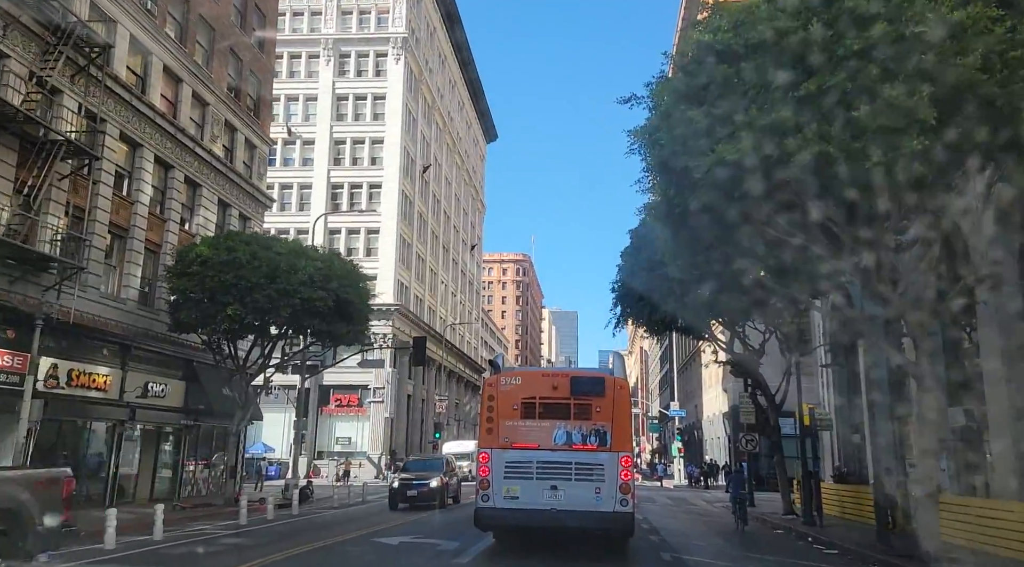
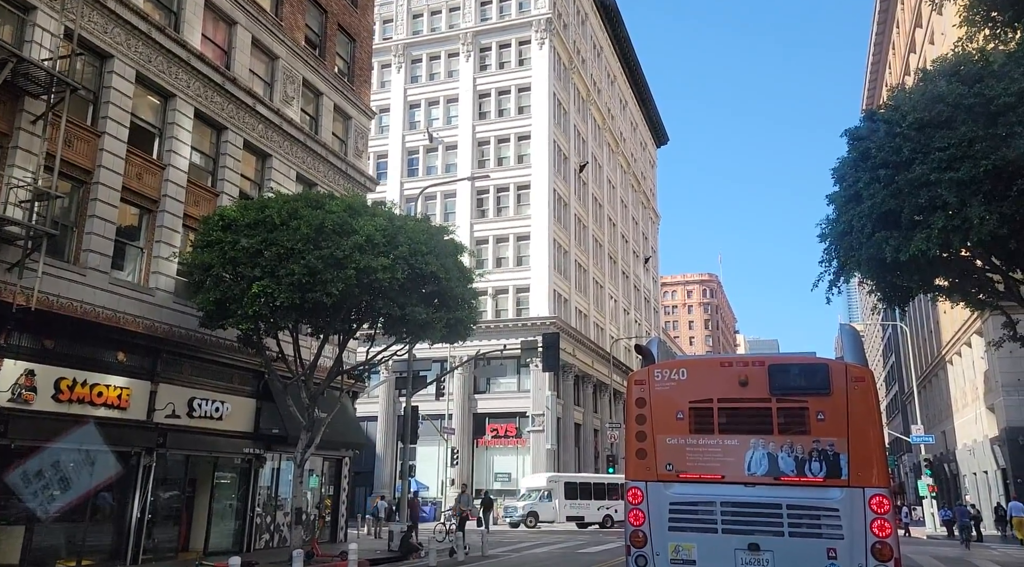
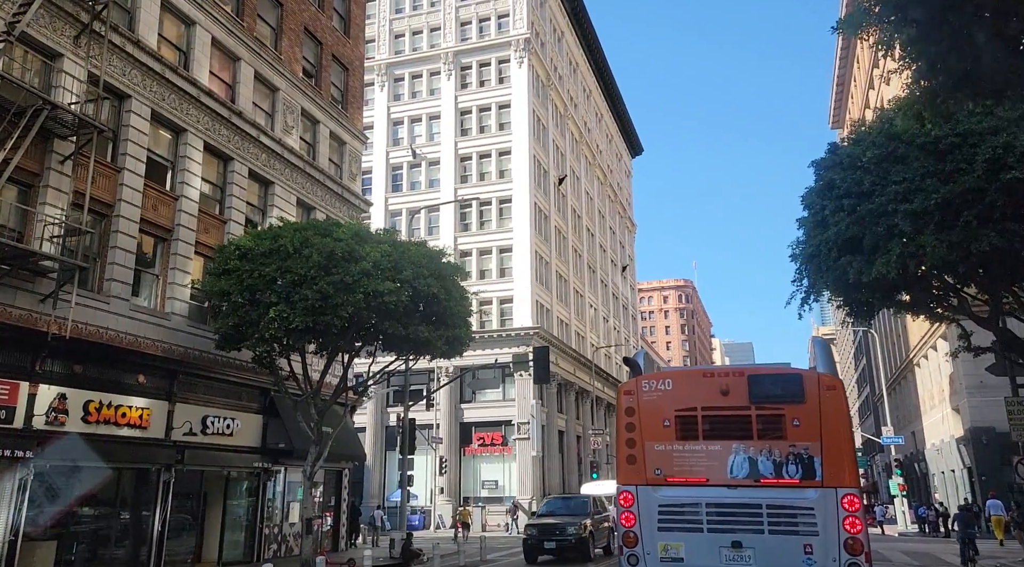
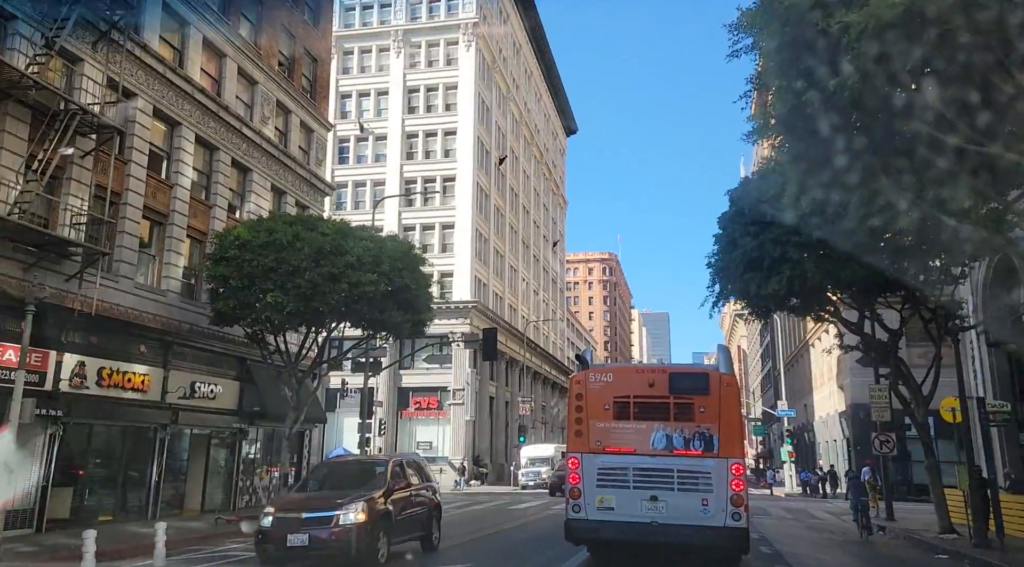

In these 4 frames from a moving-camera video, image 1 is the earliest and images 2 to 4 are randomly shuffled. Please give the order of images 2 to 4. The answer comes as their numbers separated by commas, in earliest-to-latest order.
4, 3, 2
